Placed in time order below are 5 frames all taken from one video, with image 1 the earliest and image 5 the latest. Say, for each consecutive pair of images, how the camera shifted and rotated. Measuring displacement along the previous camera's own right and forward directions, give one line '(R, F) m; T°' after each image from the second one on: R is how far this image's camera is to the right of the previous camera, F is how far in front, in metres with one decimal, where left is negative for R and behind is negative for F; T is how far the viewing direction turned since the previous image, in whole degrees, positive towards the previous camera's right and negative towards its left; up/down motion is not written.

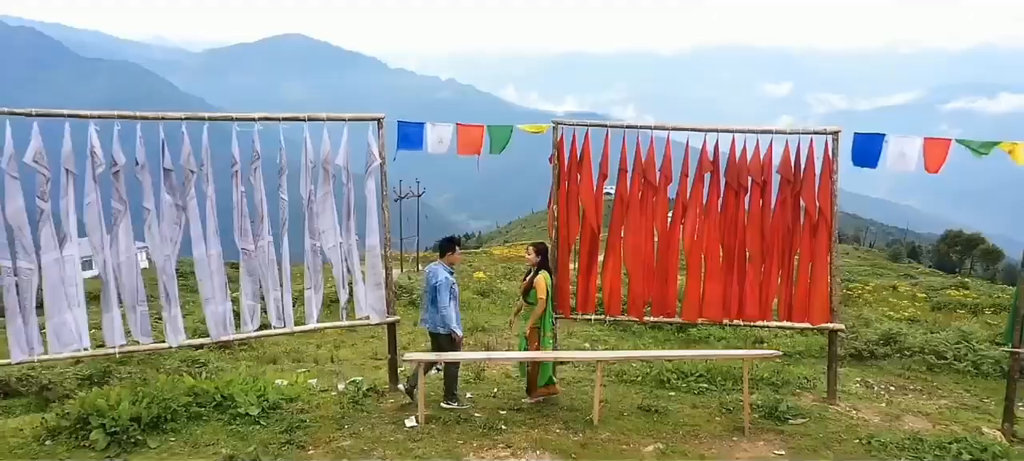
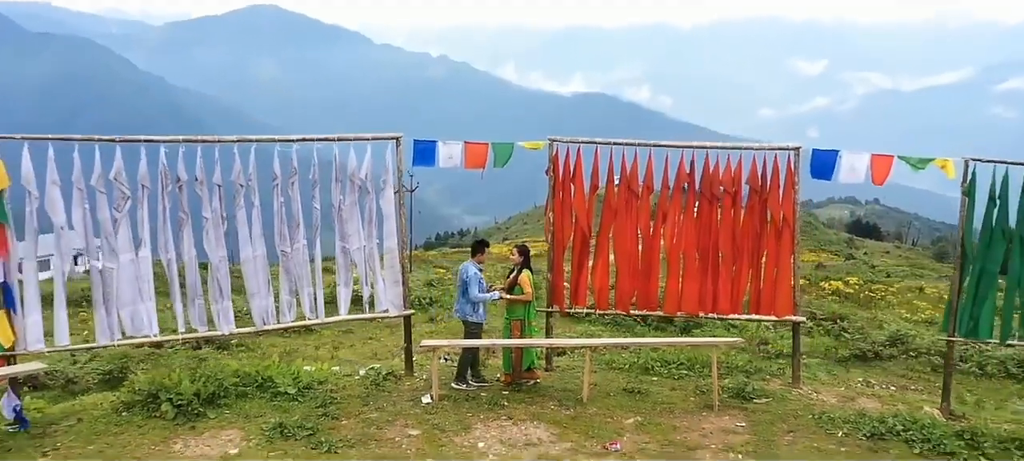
(+0.1, -1.0) m; -1°
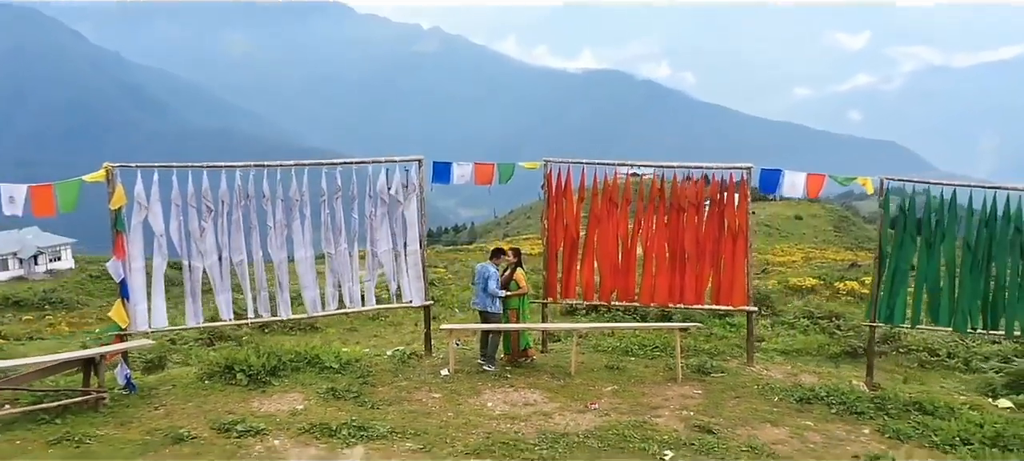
(0.0, -1.6) m; 0°
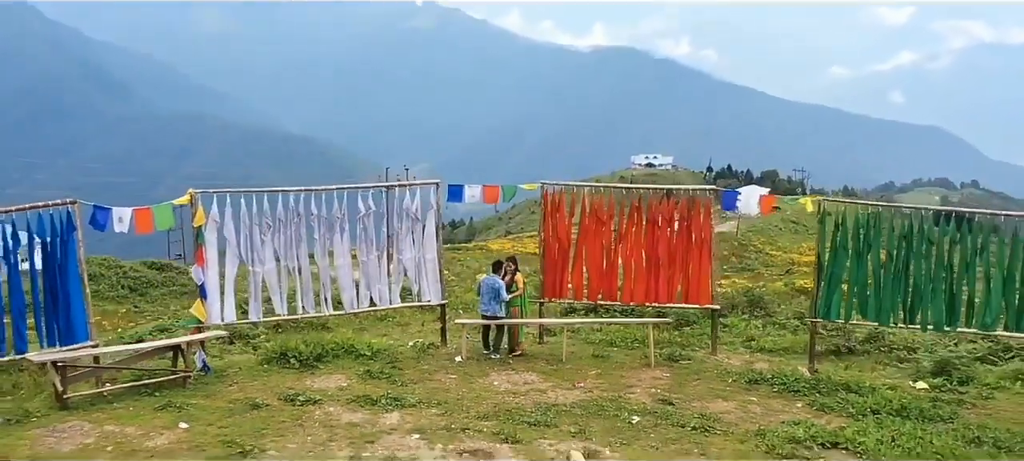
(0.0, -1.8) m; 0°
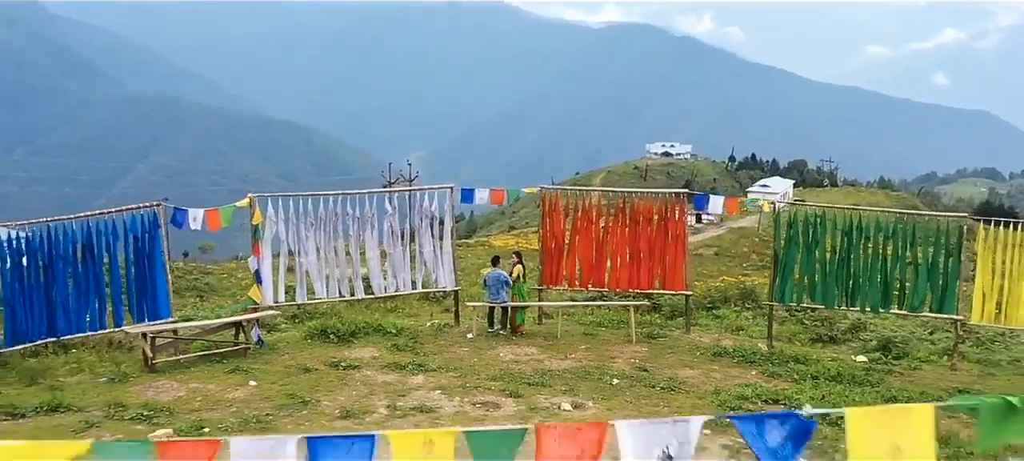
(0.0, -1.9) m; 0°
